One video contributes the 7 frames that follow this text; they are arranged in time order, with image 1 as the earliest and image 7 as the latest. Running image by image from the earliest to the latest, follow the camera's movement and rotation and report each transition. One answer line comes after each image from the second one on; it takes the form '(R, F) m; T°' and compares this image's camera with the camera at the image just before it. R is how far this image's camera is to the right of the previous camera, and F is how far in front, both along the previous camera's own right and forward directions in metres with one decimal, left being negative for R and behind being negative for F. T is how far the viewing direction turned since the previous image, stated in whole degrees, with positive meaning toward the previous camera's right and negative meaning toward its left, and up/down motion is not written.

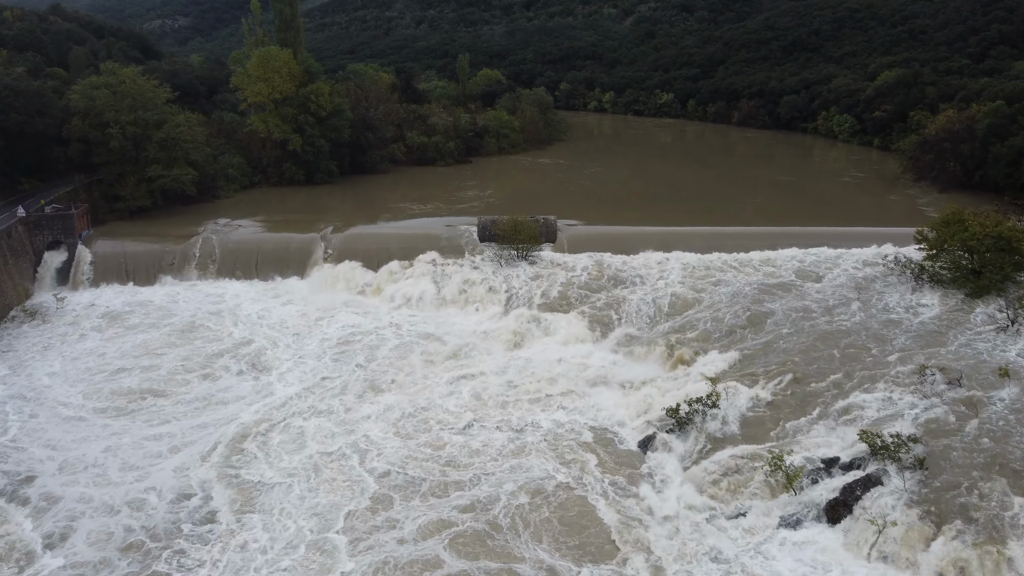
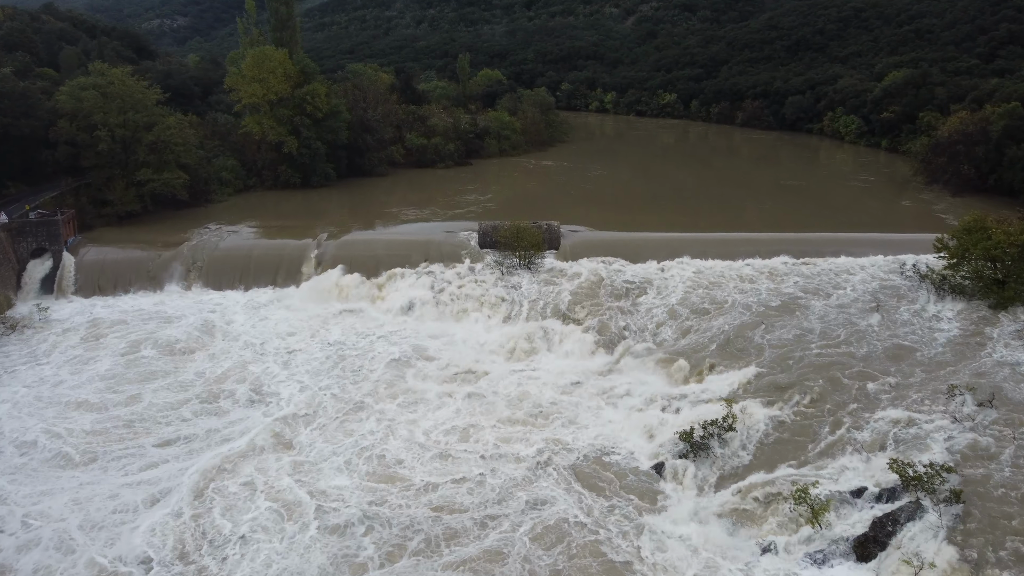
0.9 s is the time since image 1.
(0.0, +0.8) m; 0°
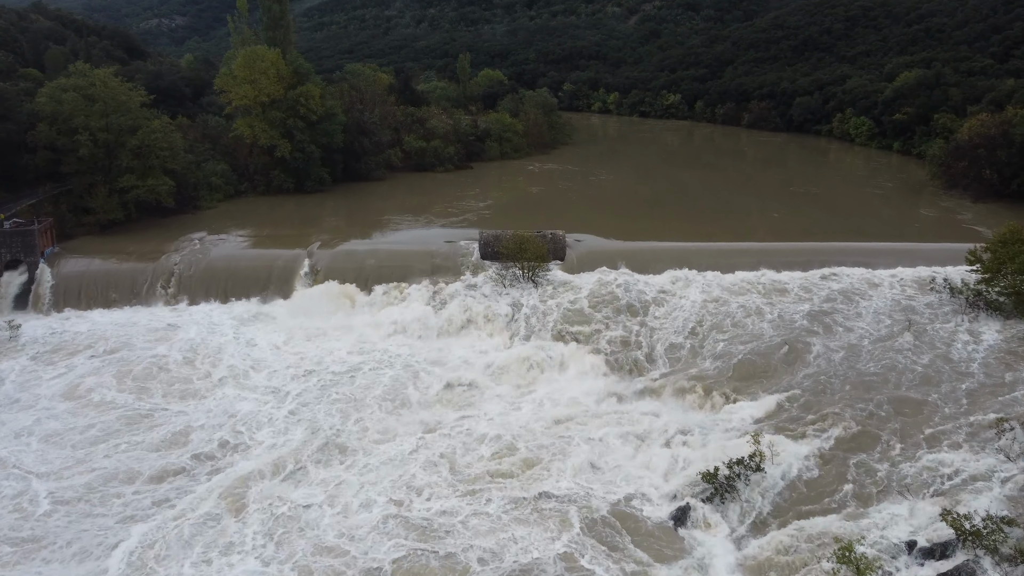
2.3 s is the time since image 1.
(-0.1, +1.2) m; 0°
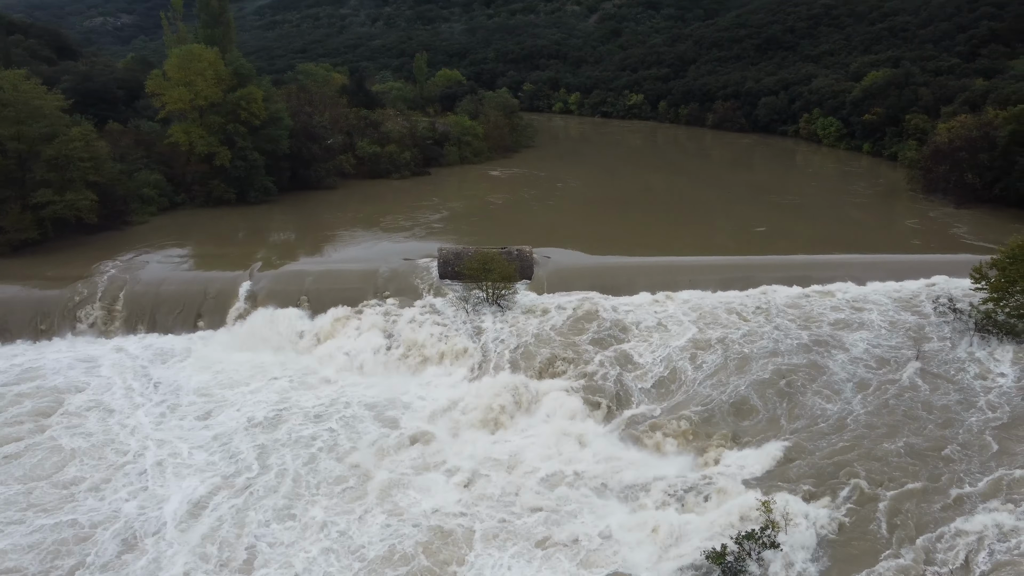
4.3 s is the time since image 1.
(0.0, +1.8) m; +3°
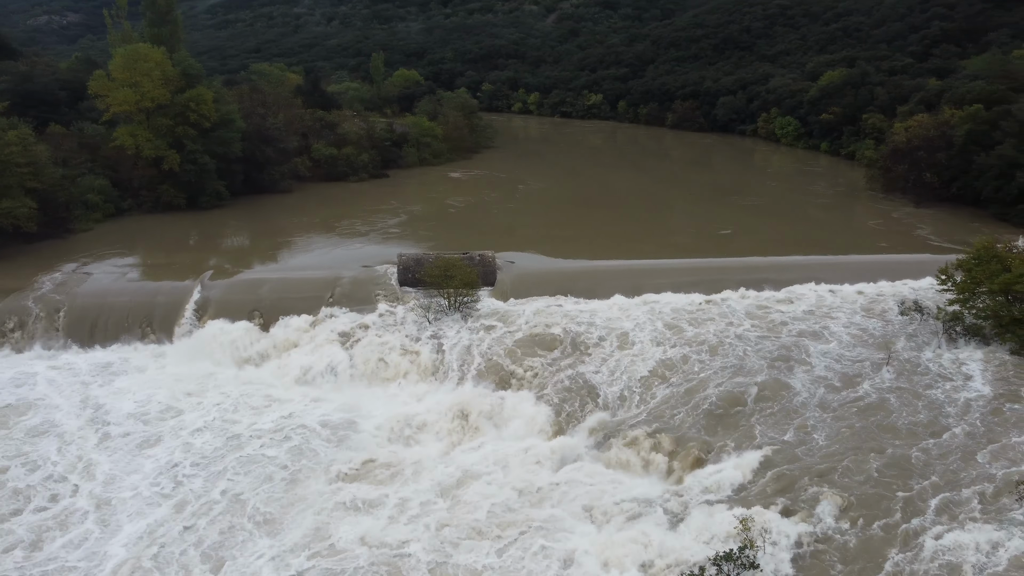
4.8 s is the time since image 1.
(0.0, +0.5) m; +3°
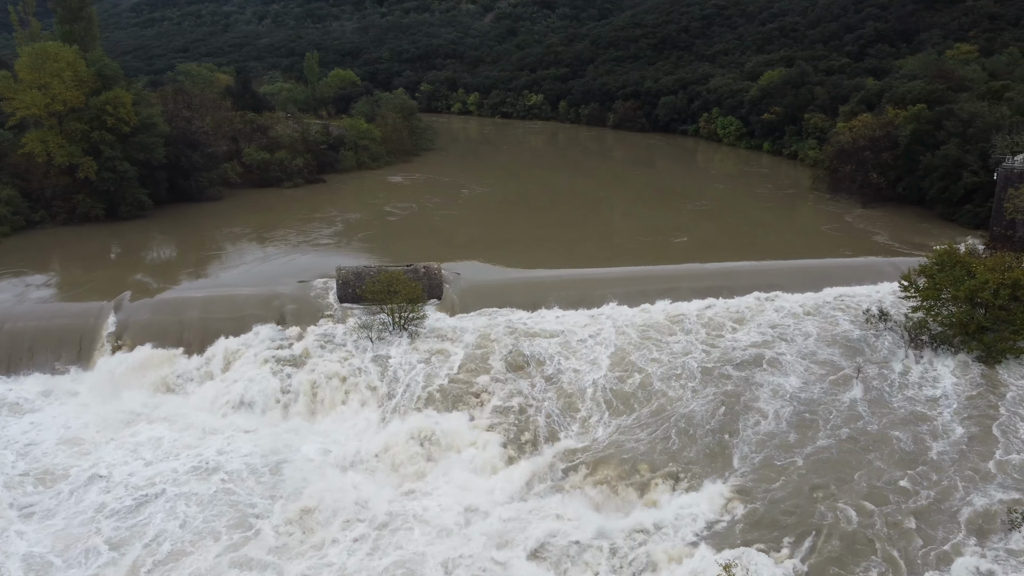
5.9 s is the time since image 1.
(-0.1, +1.0) m; +4°
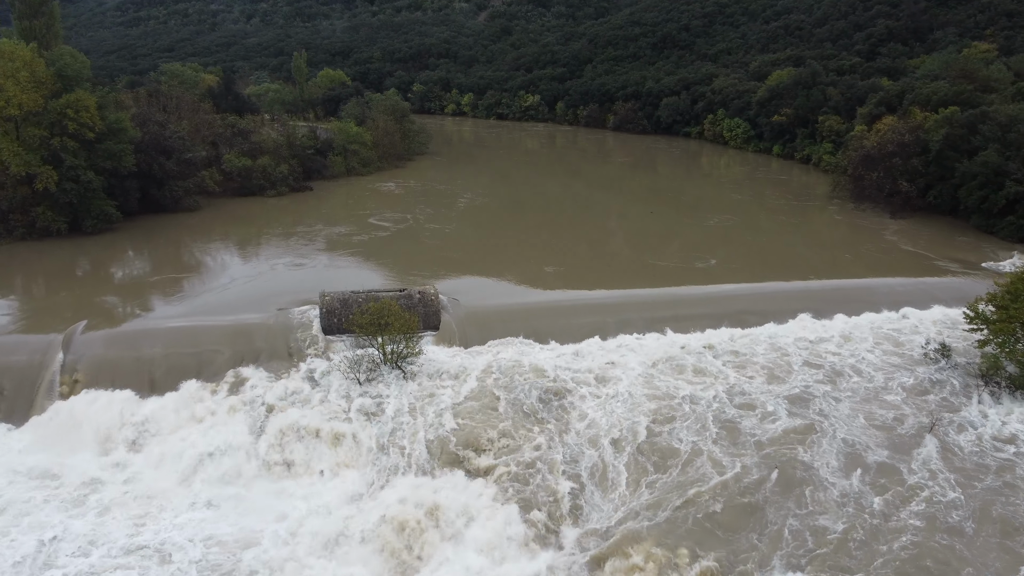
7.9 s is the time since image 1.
(-0.3, +2.0) m; +1°
